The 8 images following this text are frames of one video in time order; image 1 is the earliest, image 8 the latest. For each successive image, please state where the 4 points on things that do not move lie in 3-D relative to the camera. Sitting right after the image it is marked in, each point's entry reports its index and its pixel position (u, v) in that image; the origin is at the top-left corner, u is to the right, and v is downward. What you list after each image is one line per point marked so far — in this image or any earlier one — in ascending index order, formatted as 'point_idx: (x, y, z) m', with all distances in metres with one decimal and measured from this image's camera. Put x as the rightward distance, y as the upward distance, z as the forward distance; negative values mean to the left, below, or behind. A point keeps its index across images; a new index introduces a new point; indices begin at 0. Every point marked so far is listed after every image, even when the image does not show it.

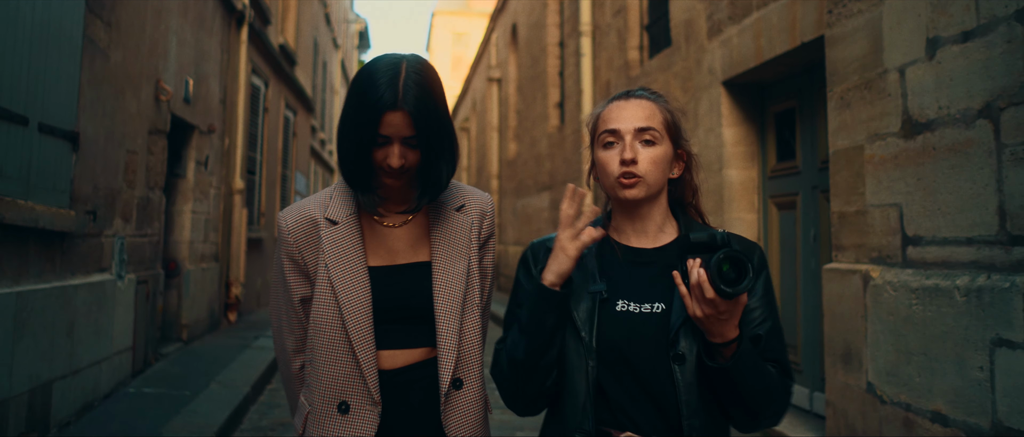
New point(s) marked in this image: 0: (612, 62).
0: (+1.2, +1.8, +8.4) m
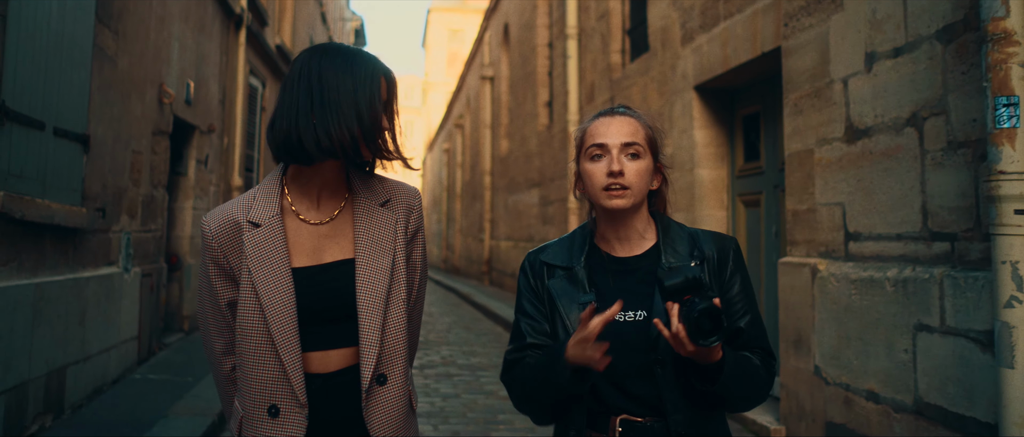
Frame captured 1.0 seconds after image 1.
0: (+1.0, +1.9, +8.7) m
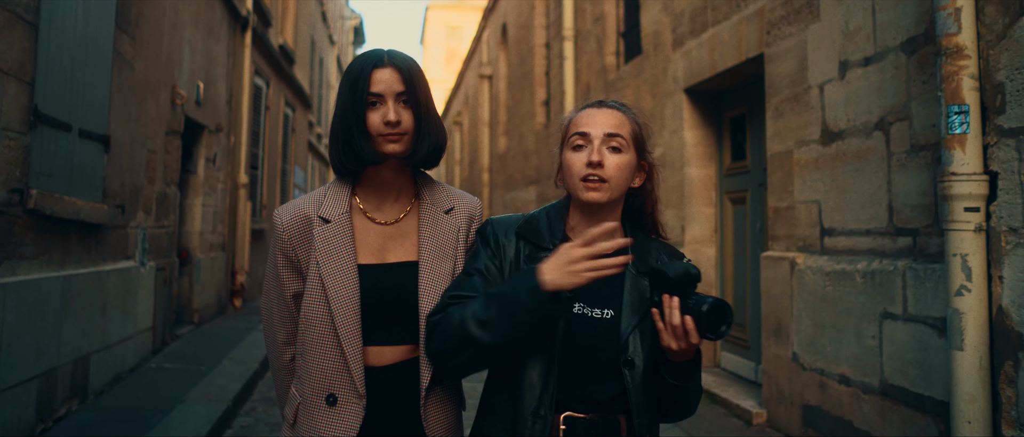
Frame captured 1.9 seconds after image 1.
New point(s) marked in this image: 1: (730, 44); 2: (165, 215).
0: (+1.0, +1.9, +9.0) m
1: (+1.6, +1.3, +5.3) m
2: (-3.2, 0.0, +6.6) m
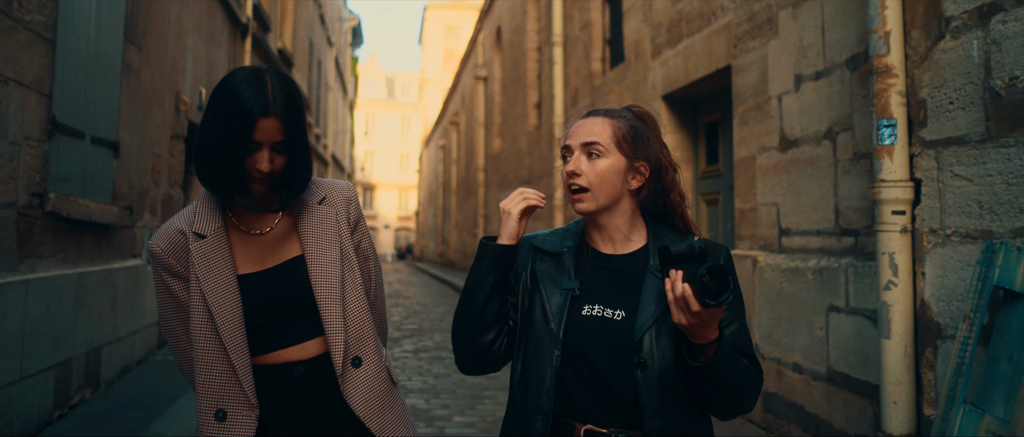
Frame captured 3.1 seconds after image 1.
0: (+0.9, +1.9, +9.3) m
1: (+1.5, +1.3, +5.7) m
2: (-3.4, 0.0, +7.0) m
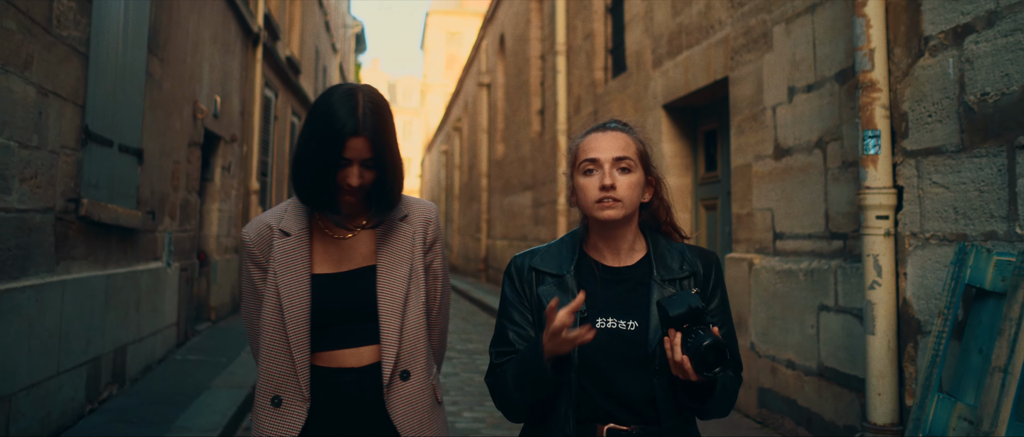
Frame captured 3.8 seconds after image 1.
0: (+0.9, +1.9, +9.6) m
1: (+1.6, +1.3, +5.9) m
2: (-3.3, 0.0, +7.2) m
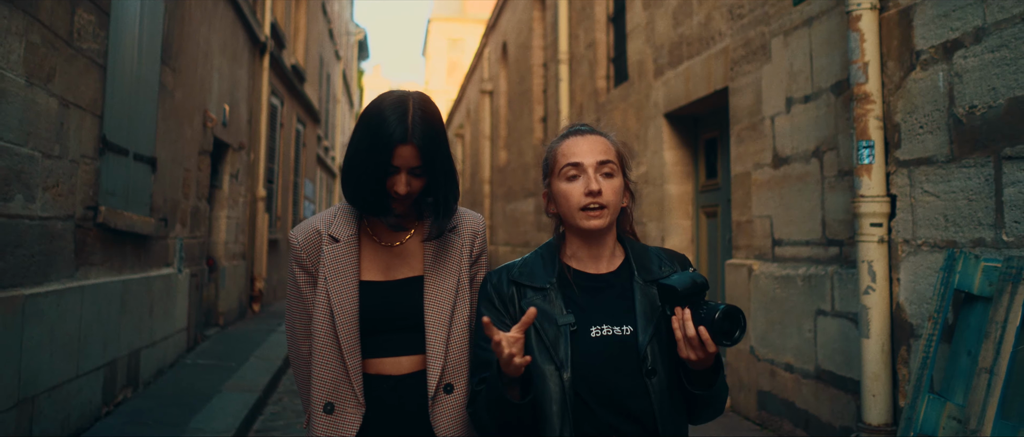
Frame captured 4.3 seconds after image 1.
0: (+1.0, +1.8, +9.7) m
1: (+1.6, +1.2, +6.1) m
2: (-3.3, -0.1, +7.4) m
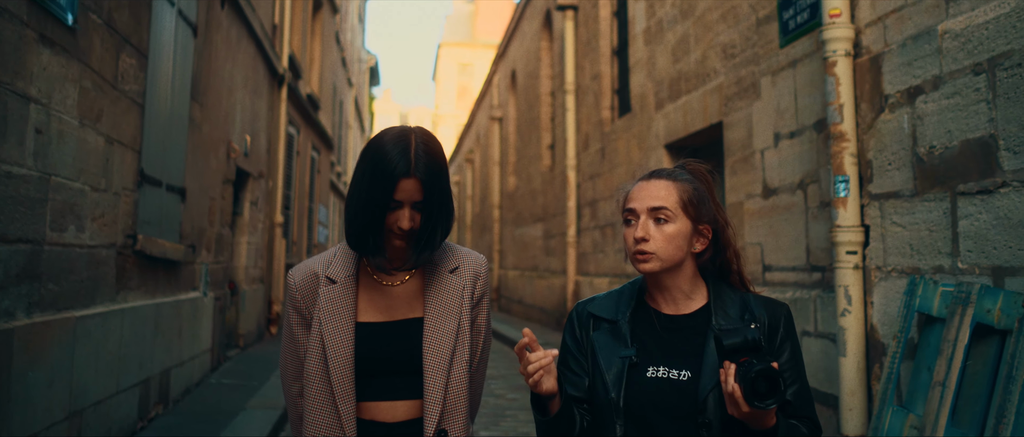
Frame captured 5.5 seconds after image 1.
0: (+1.1, +1.4, +10.1) m
1: (+1.7, +1.0, +6.4) m
2: (-3.2, -0.4, +7.8) m
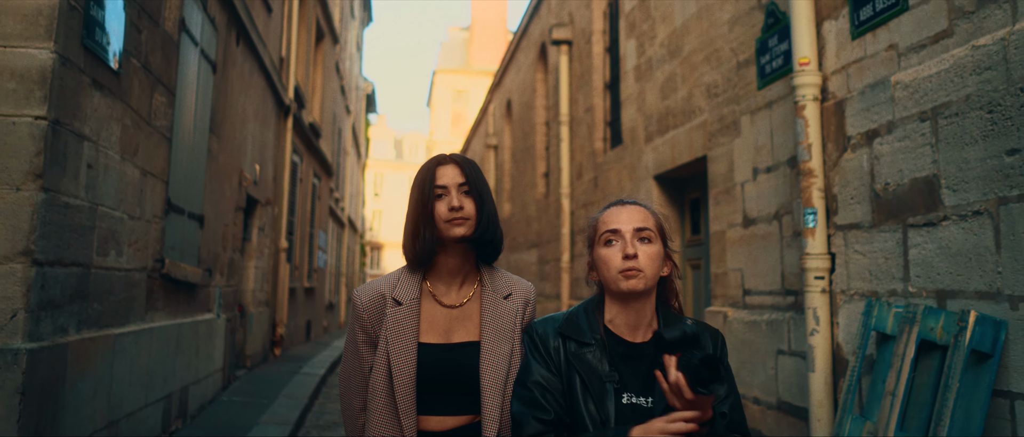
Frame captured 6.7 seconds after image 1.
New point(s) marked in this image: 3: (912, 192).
0: (+1.1, +1.0, +10.6) m
1: (+1.7, +0.7, +6.9) m
2: (-3.2, -0.7, +8.1) m
3: (+2.1, +0.1, +3.7) m
